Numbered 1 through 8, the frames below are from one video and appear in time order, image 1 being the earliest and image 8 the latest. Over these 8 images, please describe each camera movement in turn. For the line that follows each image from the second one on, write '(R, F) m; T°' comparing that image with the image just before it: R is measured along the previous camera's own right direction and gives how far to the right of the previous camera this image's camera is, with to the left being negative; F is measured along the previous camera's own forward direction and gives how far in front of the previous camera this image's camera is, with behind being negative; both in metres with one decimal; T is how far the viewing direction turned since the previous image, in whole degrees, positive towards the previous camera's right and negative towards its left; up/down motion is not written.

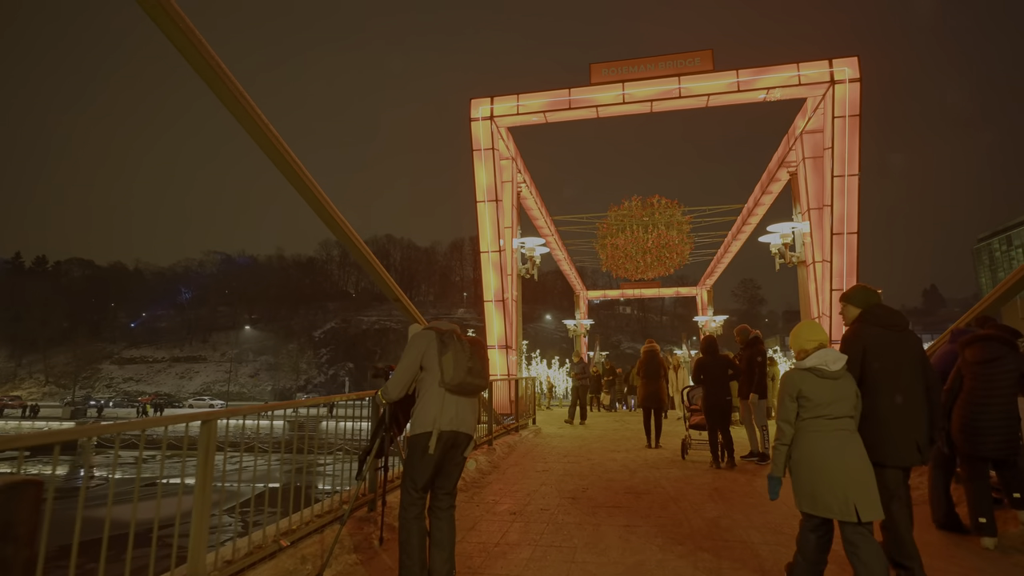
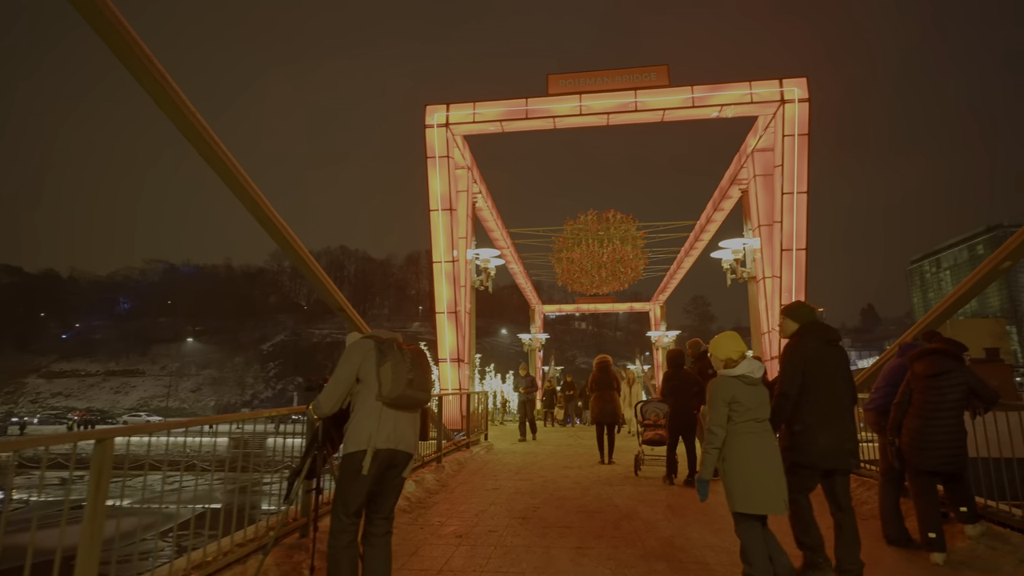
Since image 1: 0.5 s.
(+0.1, +0.3) m; +4°
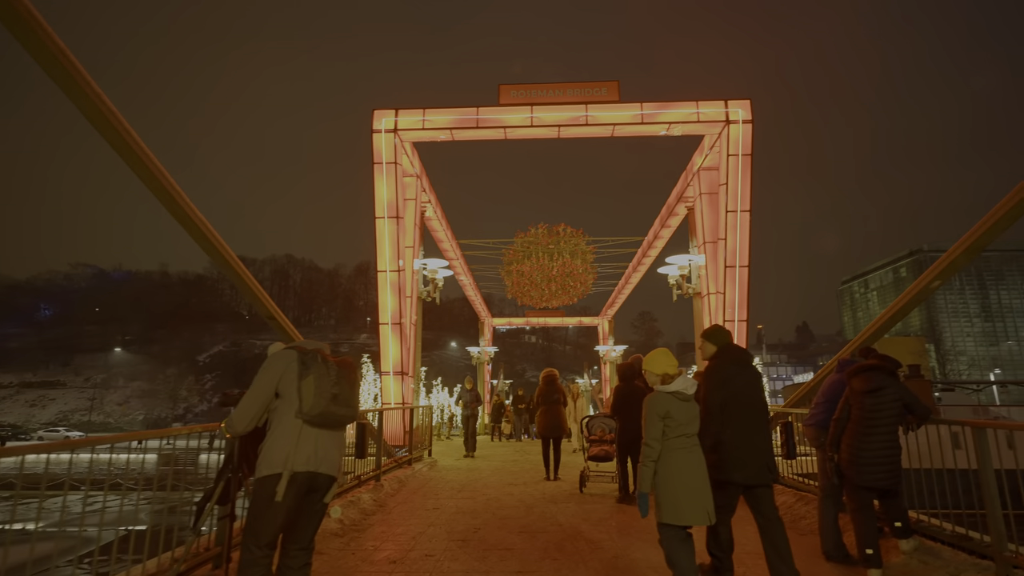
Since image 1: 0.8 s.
(+0.1, +0.2) m; +5°
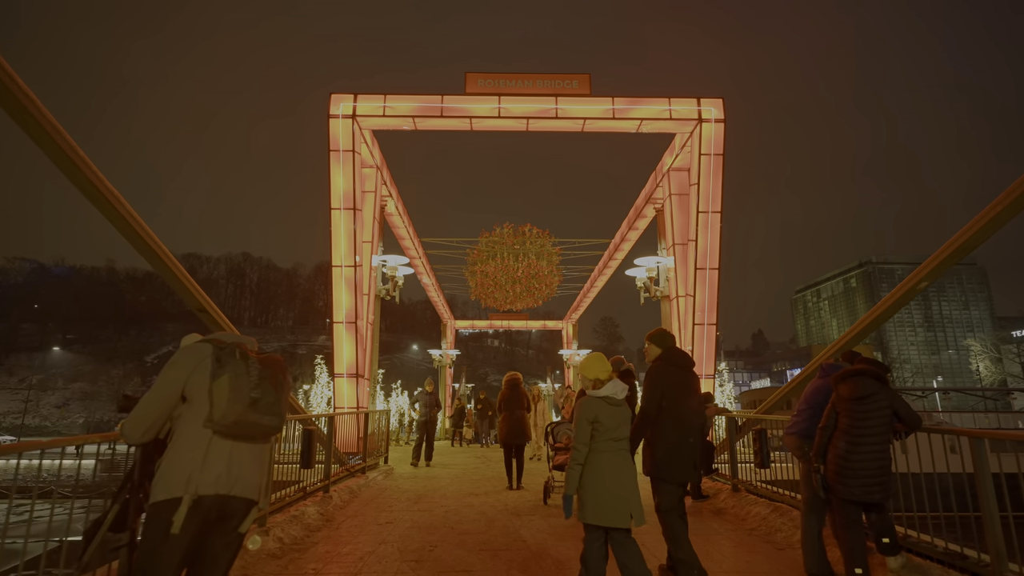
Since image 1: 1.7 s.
(0.0, +0.6) m; +4°
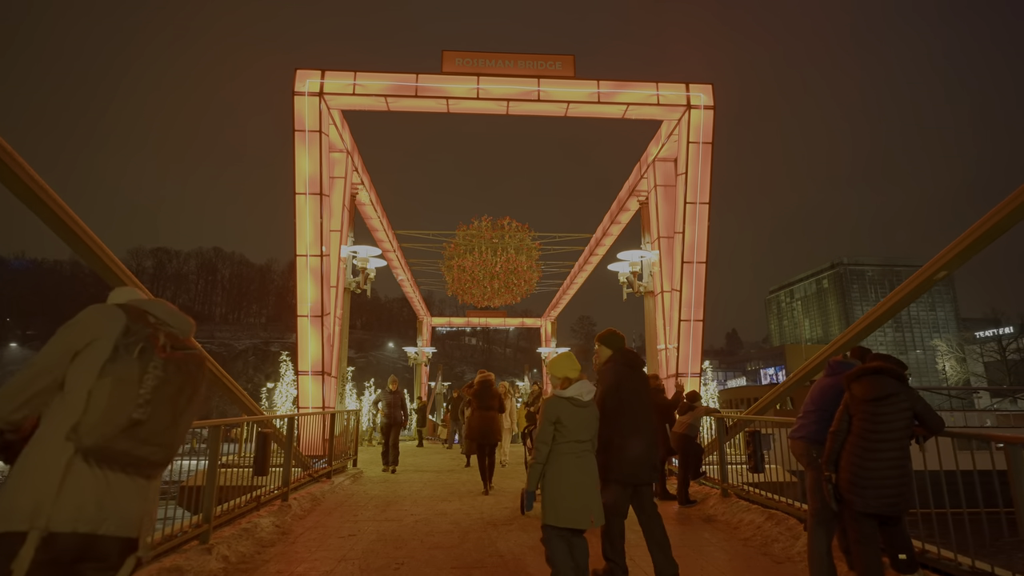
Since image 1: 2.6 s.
(0.0, +0.6) m; +2°
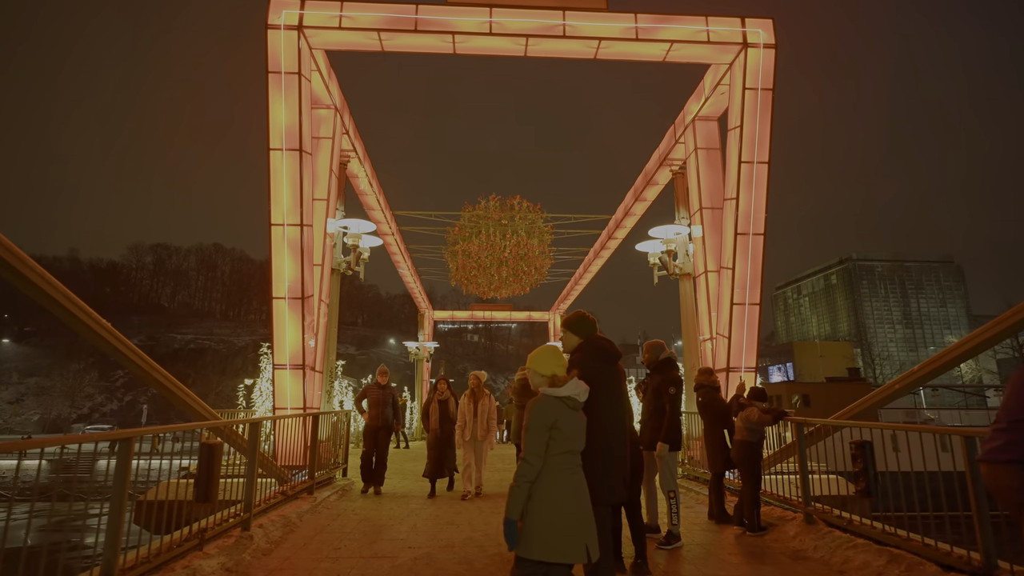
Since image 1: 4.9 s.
(-0.3, +1.8) m; 0°
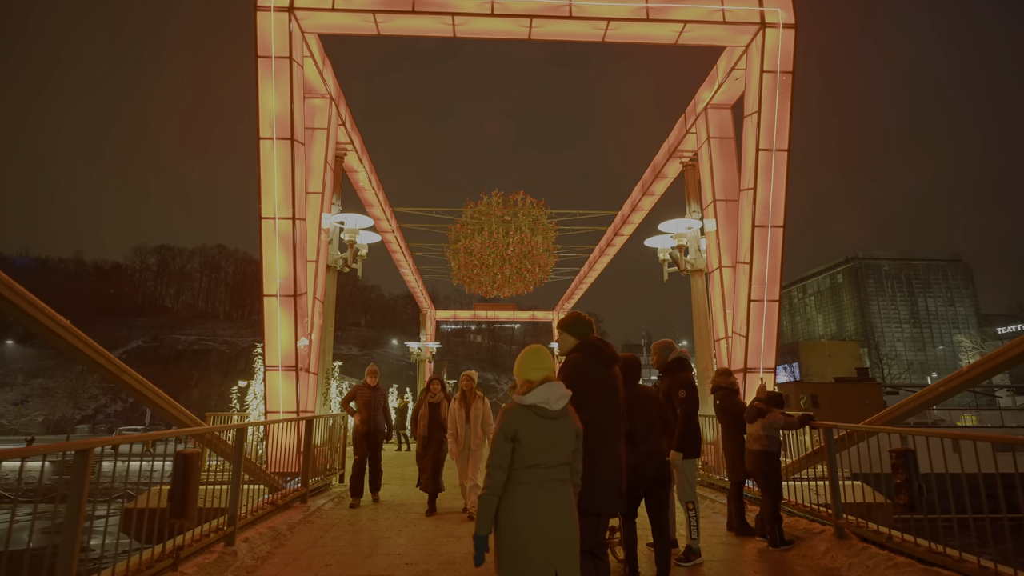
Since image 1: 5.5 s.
(0.0, +0.5) m; 0°
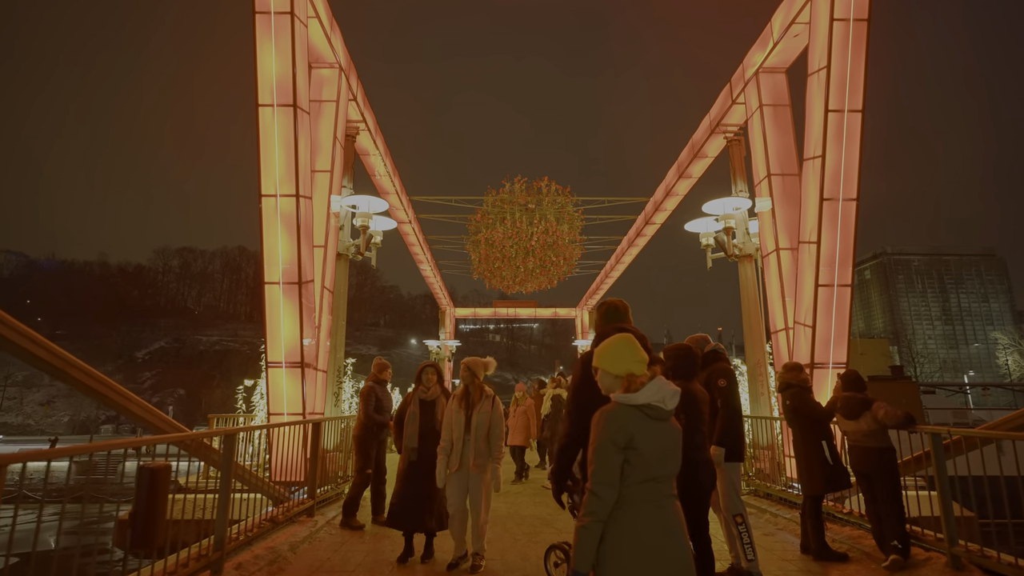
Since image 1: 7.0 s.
(-0.2, +1.0) m; -2°
